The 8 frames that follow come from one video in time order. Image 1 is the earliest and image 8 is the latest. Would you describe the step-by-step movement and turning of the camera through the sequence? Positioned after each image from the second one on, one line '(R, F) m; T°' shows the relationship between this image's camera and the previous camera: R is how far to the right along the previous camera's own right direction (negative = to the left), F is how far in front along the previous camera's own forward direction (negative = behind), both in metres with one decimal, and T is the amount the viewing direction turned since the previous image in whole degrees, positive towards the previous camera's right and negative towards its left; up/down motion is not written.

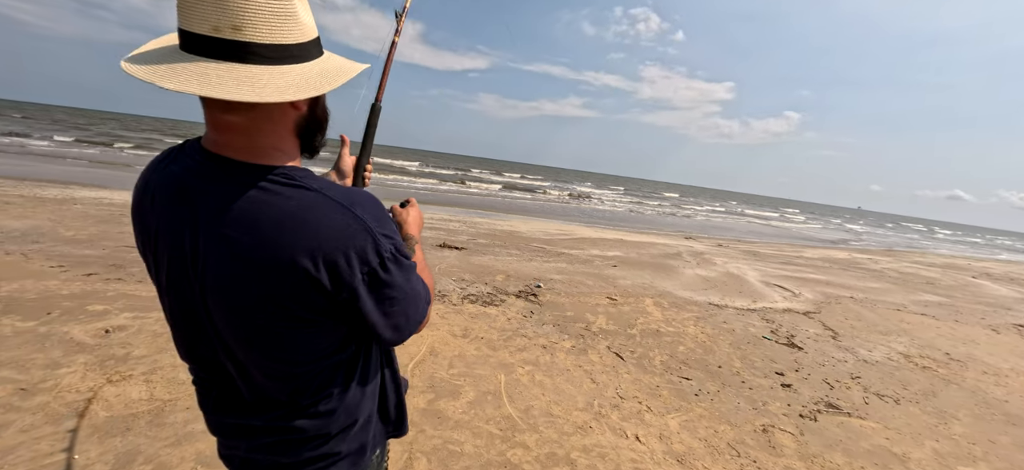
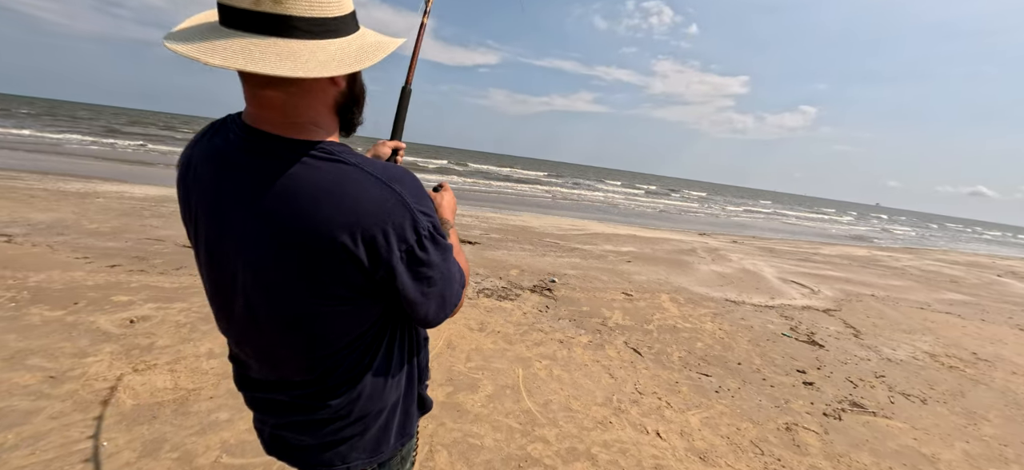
(-0.1, 0.0) m; -1°
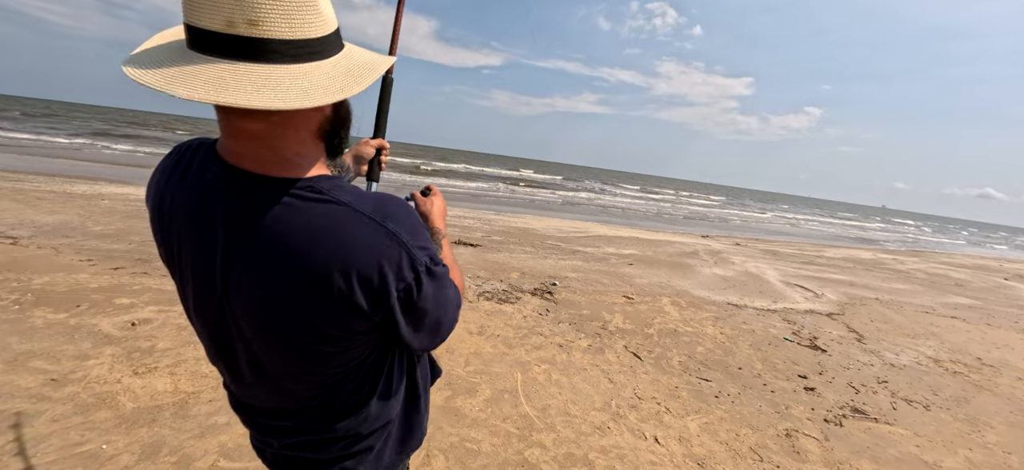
(0.0, 0.0) m; 0°
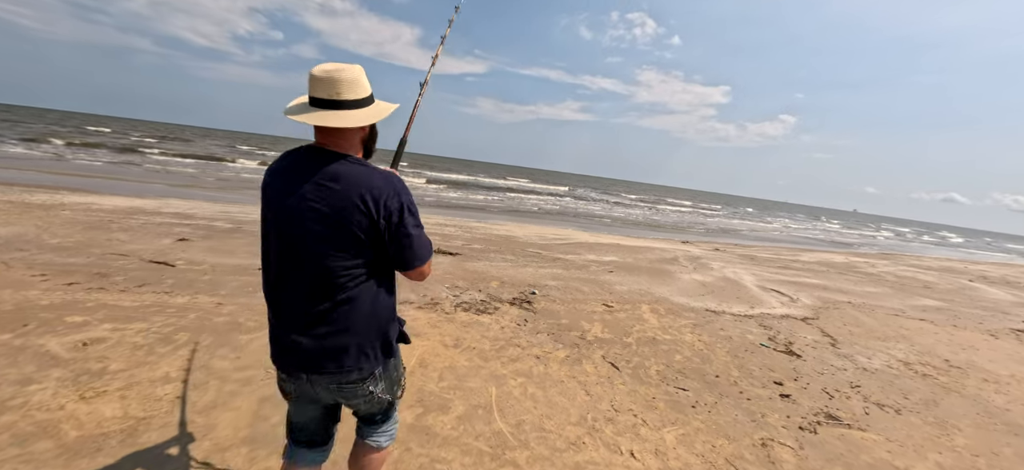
(+0.1, +0.1) m; +2°
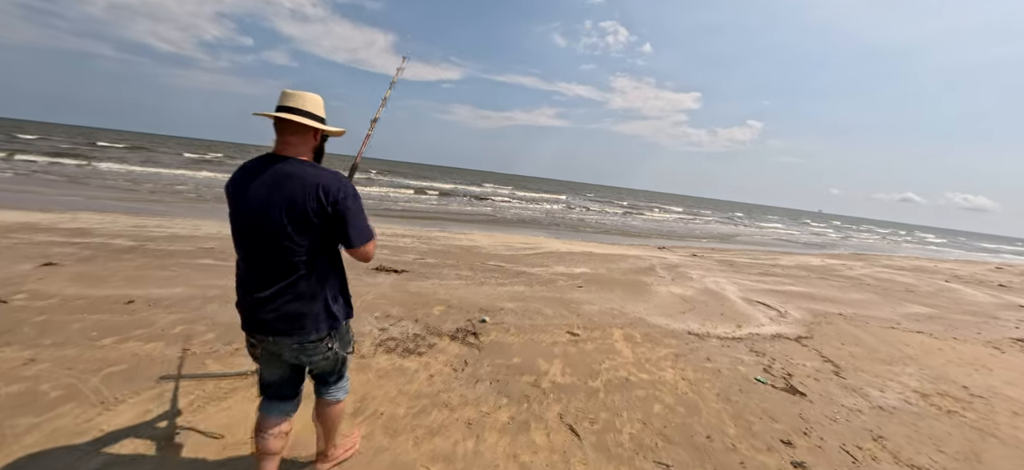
(+0.5, +1.1) m; +3°
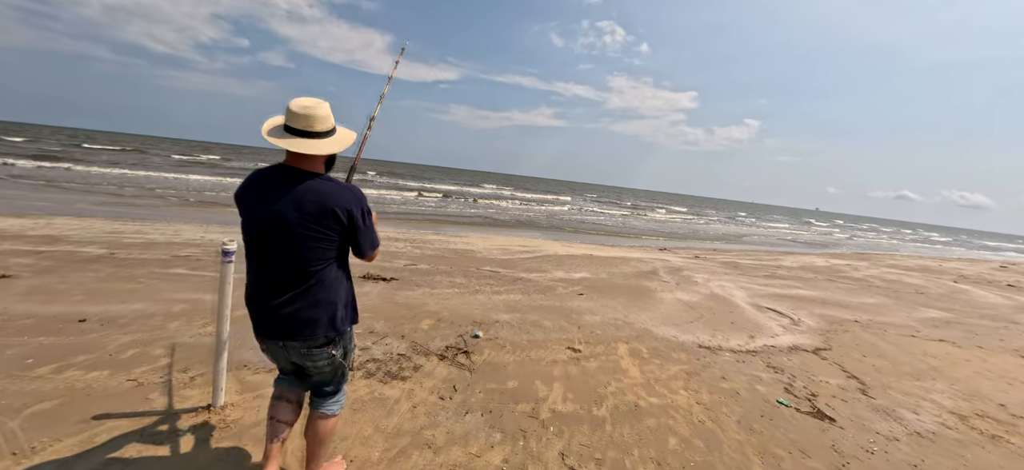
(0.0, +0.5) m; 0°
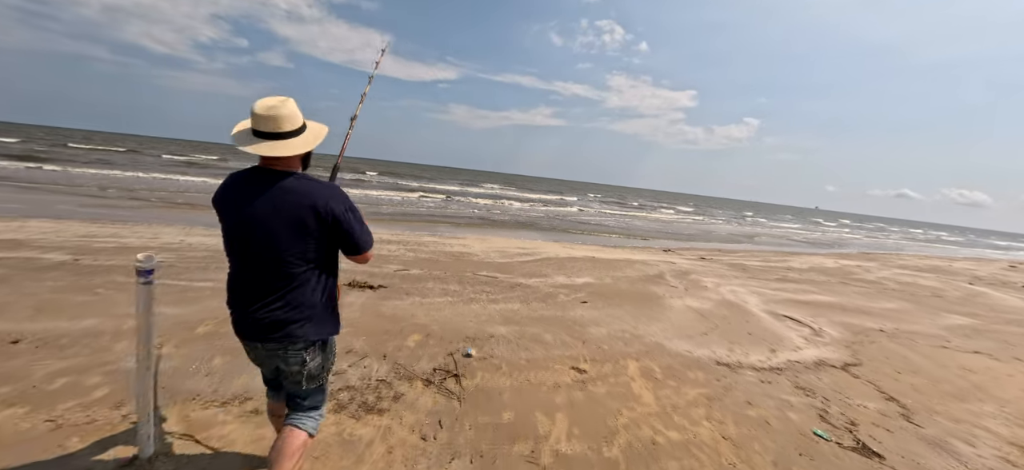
(0.0, +0.6) m; 0°
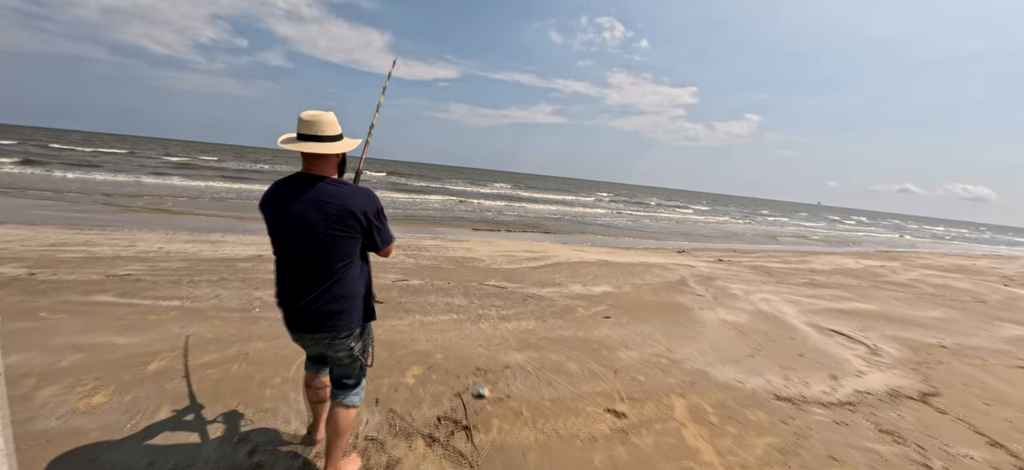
(-0.2, +0.8) m; 0°
